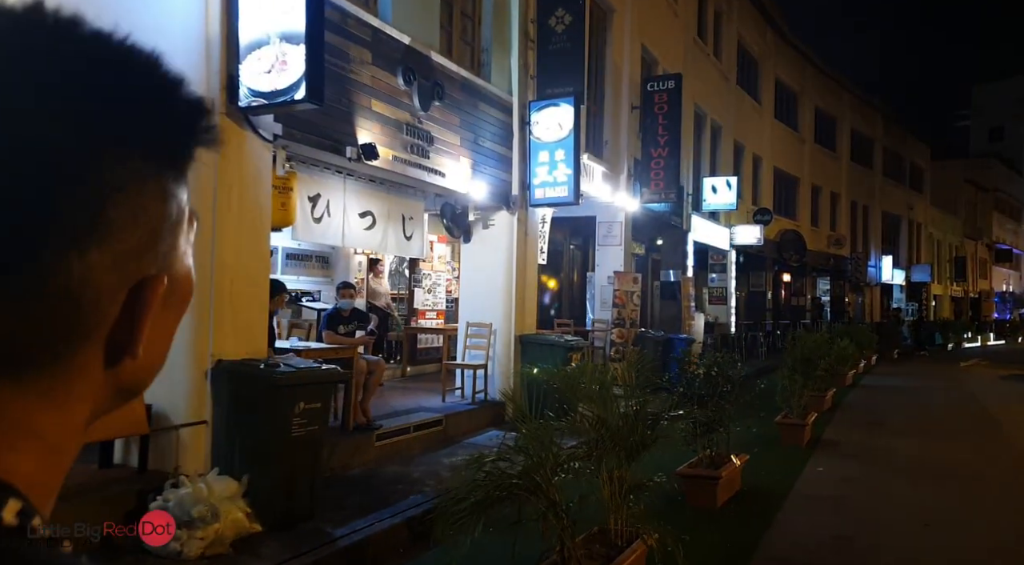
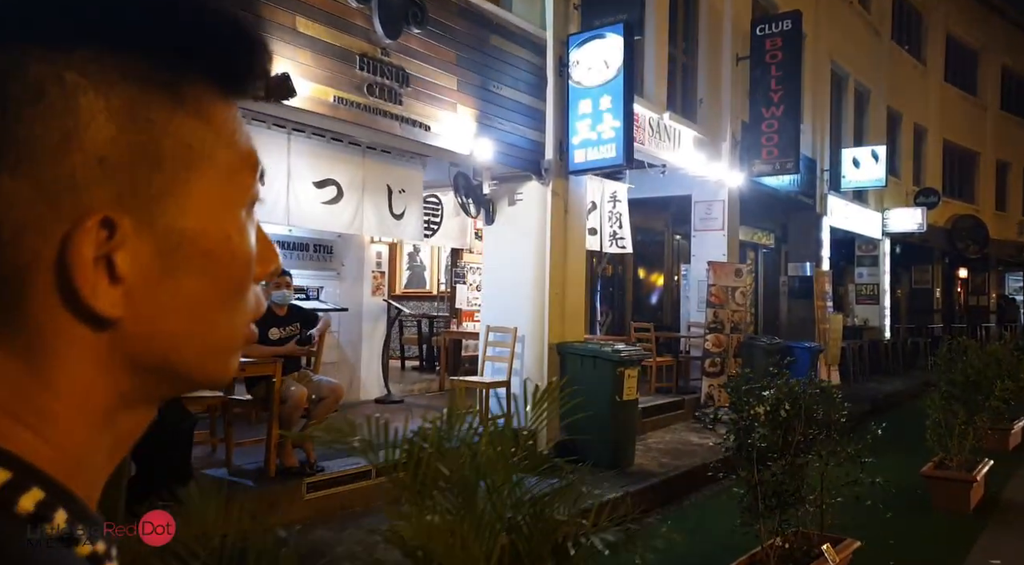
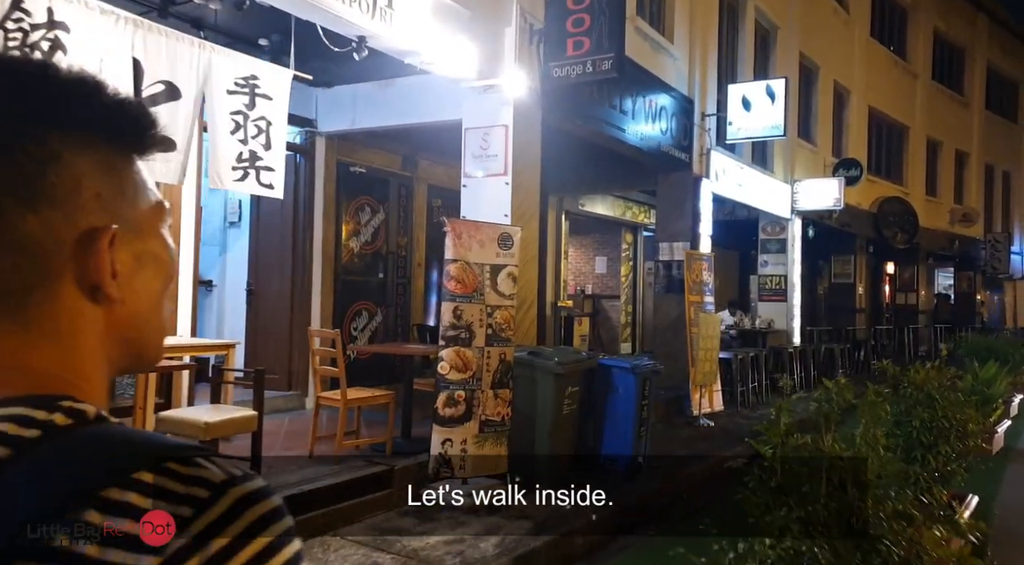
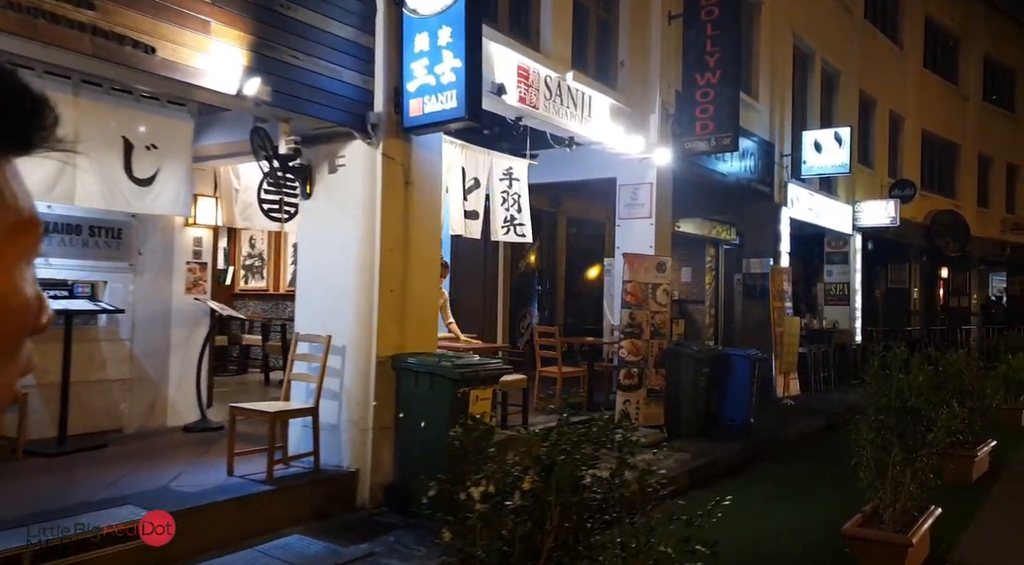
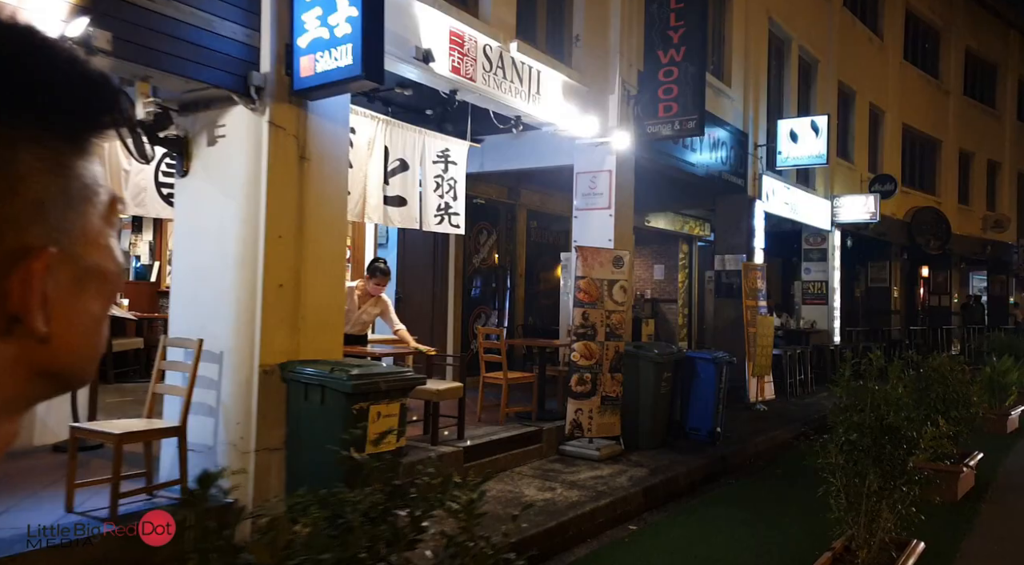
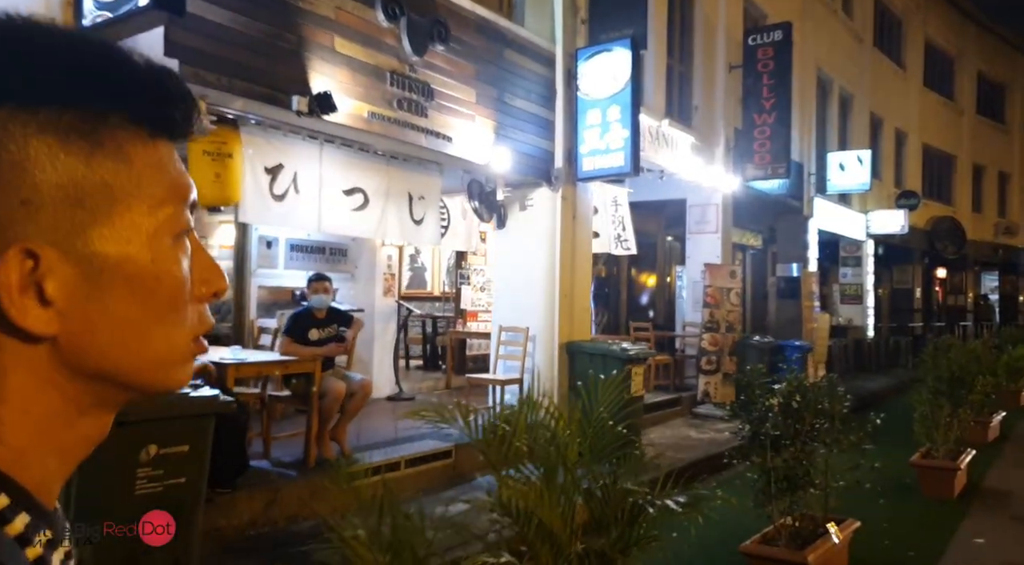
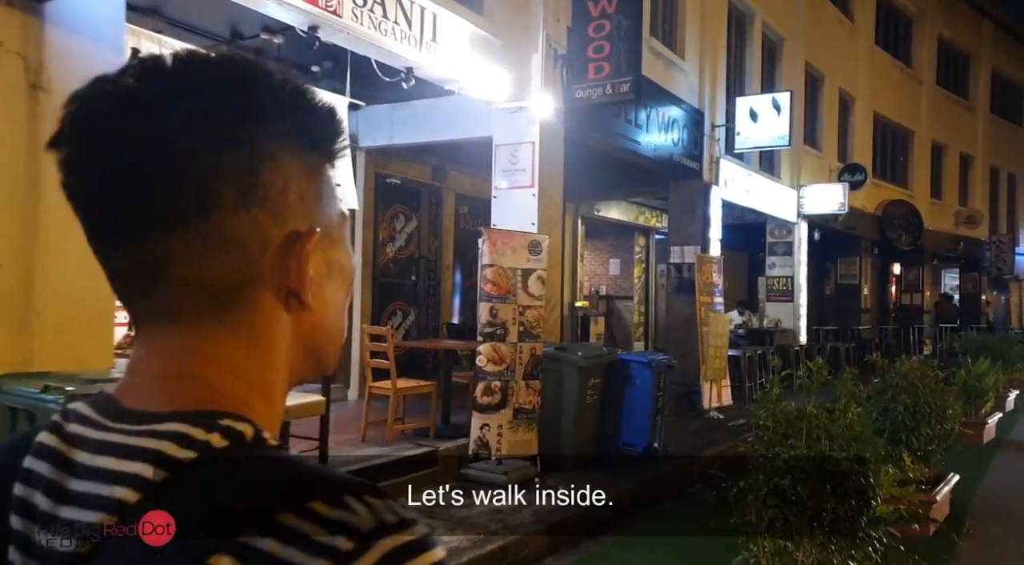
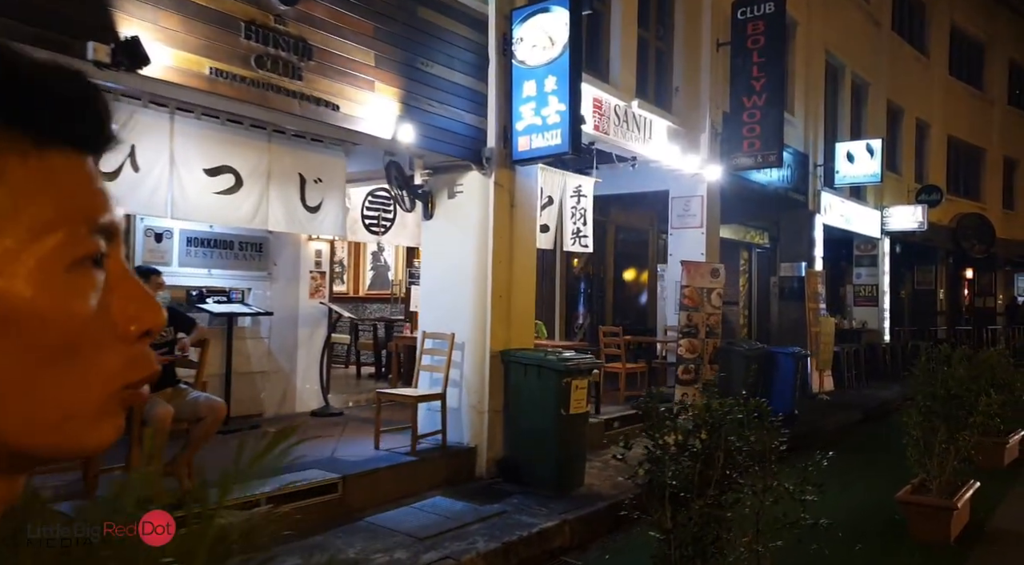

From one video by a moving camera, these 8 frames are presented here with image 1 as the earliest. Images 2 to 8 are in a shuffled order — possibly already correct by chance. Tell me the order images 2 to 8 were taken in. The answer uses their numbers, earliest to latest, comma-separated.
6, 2, 8, 4, 5, 7, 3
